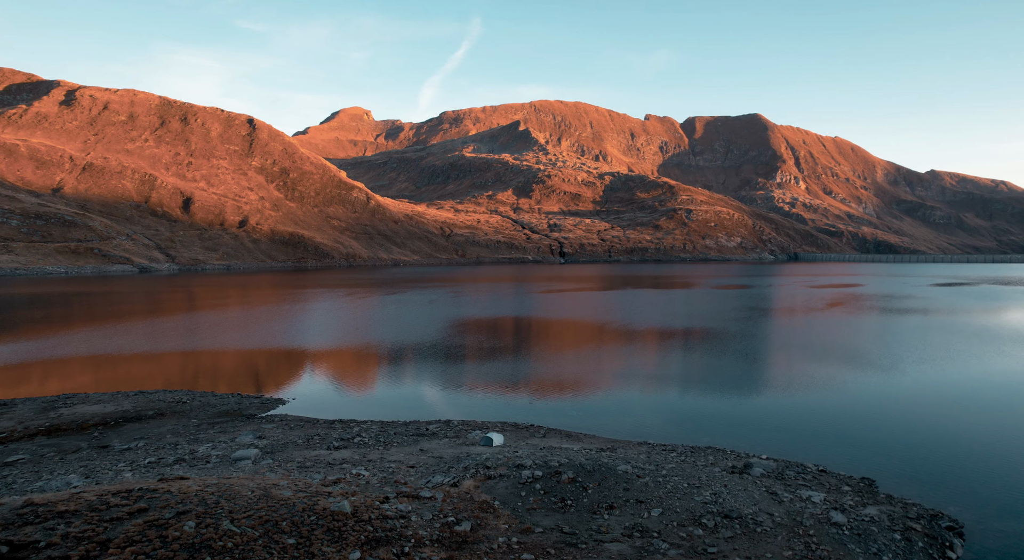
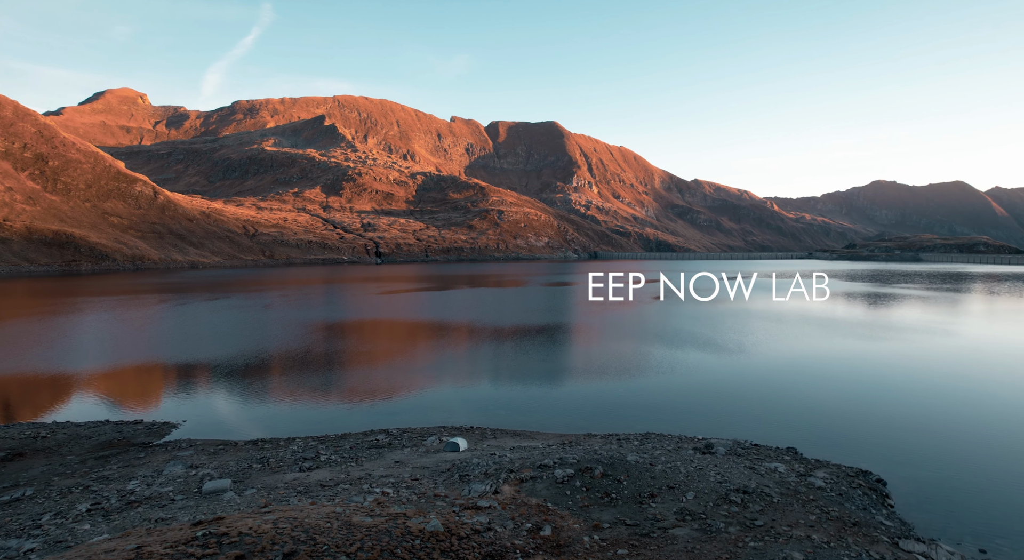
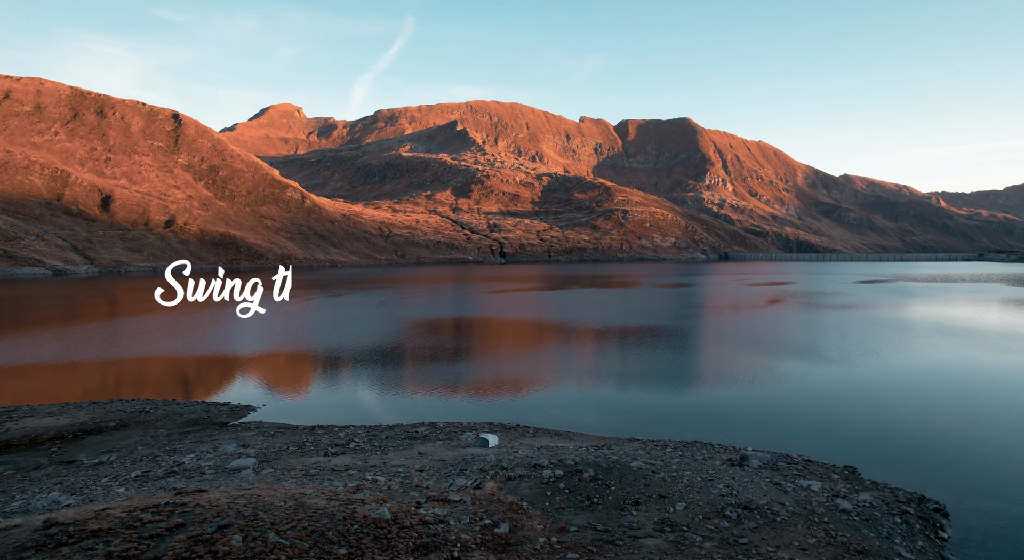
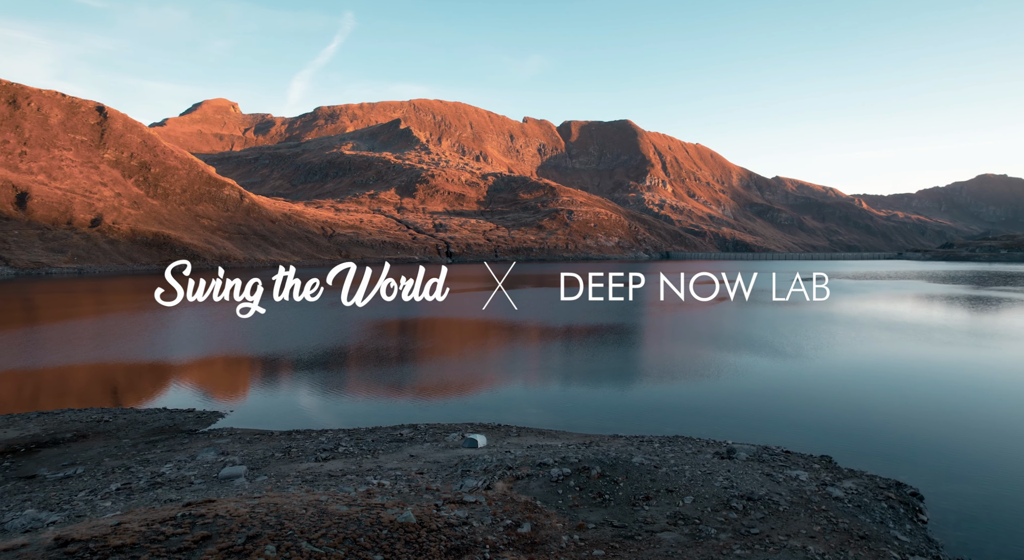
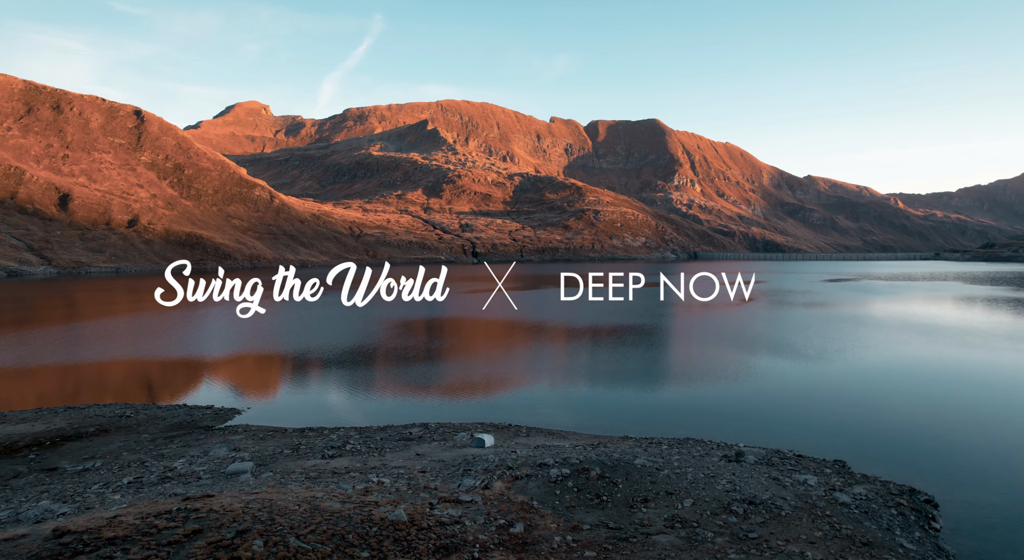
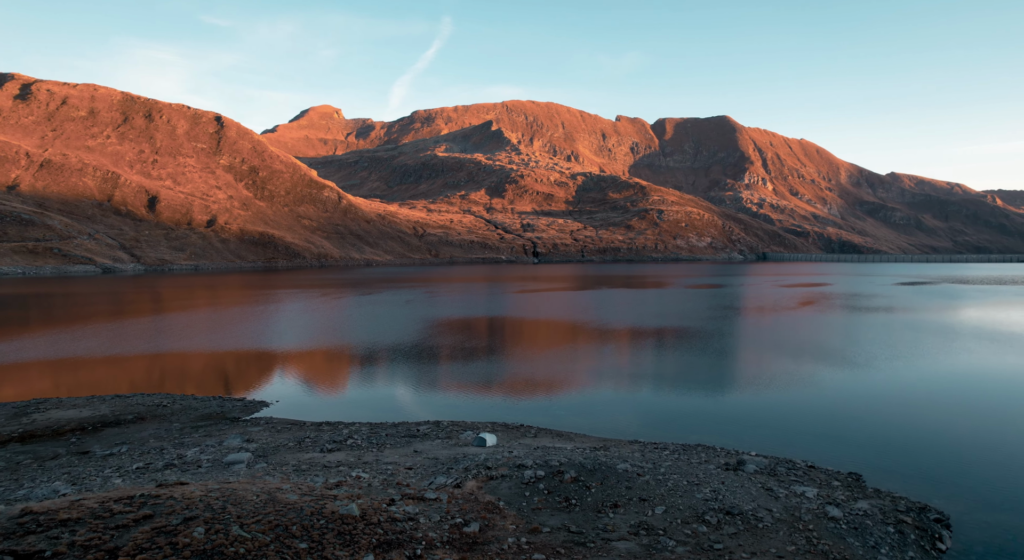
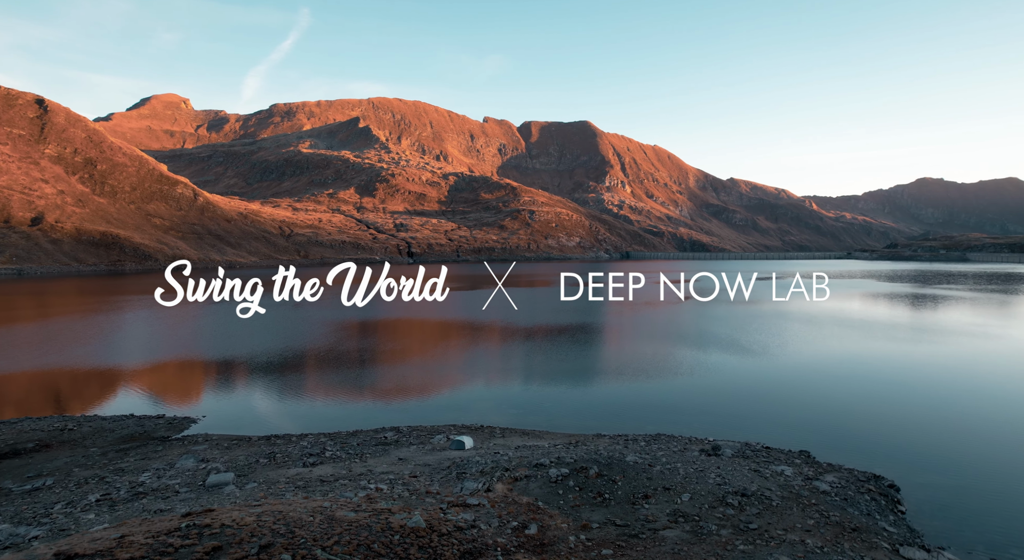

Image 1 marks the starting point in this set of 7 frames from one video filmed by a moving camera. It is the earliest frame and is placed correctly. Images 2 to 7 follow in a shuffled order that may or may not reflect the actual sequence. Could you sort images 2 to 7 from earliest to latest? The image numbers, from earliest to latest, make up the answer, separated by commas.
6, 3, 5, 4, 7, 2
